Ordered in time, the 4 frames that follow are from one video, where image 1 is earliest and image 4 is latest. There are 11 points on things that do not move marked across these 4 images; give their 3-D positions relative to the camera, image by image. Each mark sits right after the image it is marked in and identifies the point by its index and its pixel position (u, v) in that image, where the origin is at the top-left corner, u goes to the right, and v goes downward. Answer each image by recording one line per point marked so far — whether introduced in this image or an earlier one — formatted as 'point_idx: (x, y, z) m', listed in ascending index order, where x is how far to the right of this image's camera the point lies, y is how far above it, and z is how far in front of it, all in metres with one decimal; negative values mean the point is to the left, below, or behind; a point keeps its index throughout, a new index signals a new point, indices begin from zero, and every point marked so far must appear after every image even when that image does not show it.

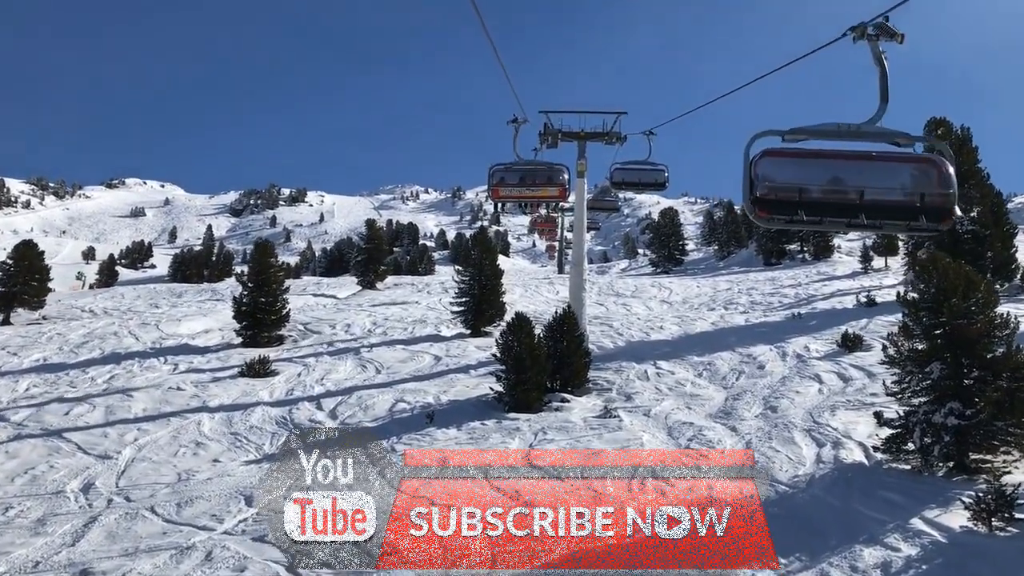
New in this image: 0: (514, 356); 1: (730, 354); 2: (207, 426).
0: (0.0, -1.9, +16.0) m
1: (+7.4, -2.3, +19.7) m
2: (-8.4, -3.8, +15.8) m
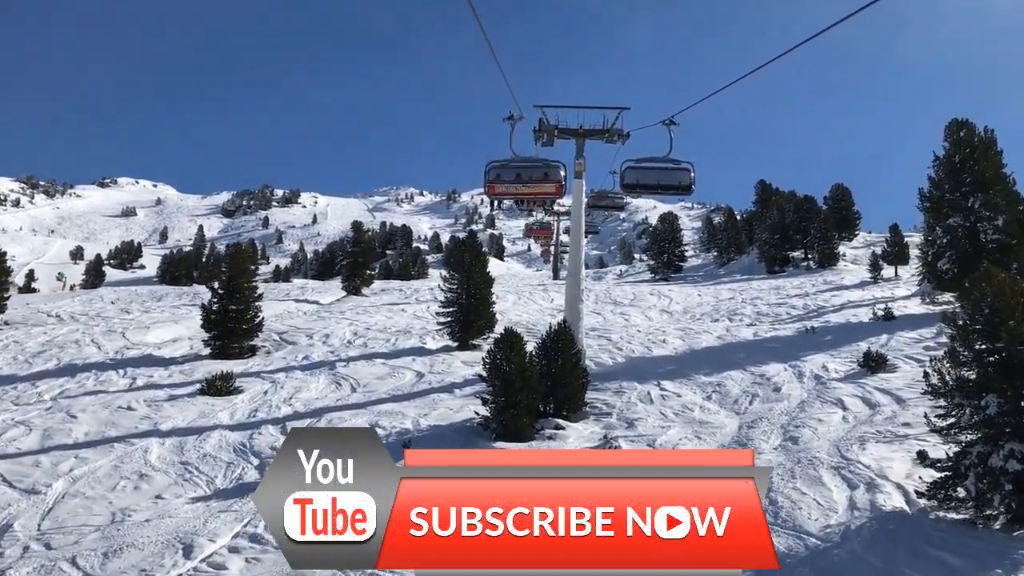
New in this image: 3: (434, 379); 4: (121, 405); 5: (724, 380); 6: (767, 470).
0: (-0.2, -2.2, +14.3) m
1: (+7.1, -2.7, +18.0) m
2: (-8.7, -4.0, +14.0) m
3: (-2.5, -2.9, +18.3) m
4: (-11.1, -3.3, +16.4) m
5: (+6.4, -2.8, +17.5) m
6: (+5.6, -4.0, +12.5) m
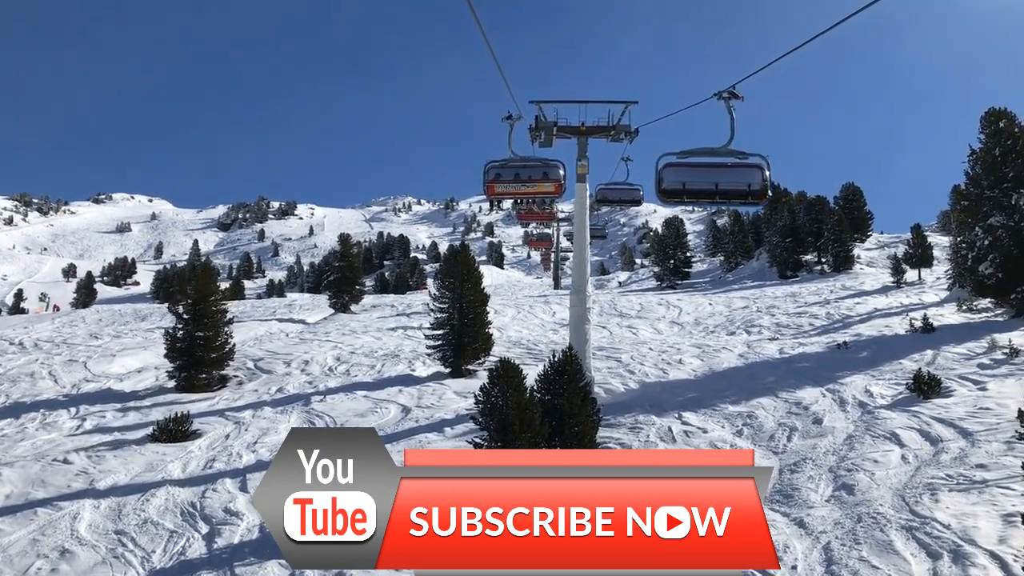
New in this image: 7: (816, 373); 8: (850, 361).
0: (-0.3, -2.8, +12.0) m
1: (+7.1, -3.1, +15.7) m
2: (-8.7, -4.8, +11.7) m
3: (-2.5, -3.5, +16.0) m
4: (-11.1, -4.1, +14.1) m
5: (+6.4, -3.2, +15.2) m
6: (+5.5, -4.4, +10.3) m
7: (+9.3, -2.6, +17.6) m
8: (+10.9, -2.3, +18.6) m
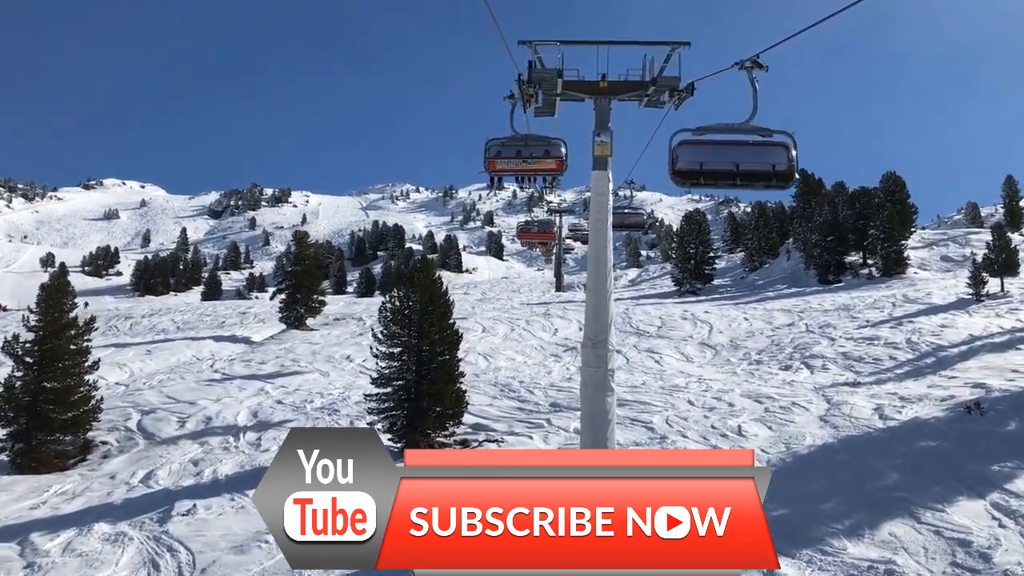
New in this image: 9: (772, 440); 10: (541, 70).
0: (-0.7, -3.8, +5.9) m
1: (+6.7, -4.0, +9.5) m
2: (-9.1, -5.7, +5.6) m
3: (-2.9, -4.4, +9.9) m
4: (-11.6, -5.0, +8.0) m
5: (+6.0, -4.2, +9.1) m
6: (+5.1, -5.4, +4.1) m
7: (+8.9, -3.5, +11.4) m
8: (+10.5, -3.2, +12.5) m
9: (+6.1, -3.5, +13.5) m
10: (+0.5, +3.9, +10.4) m
